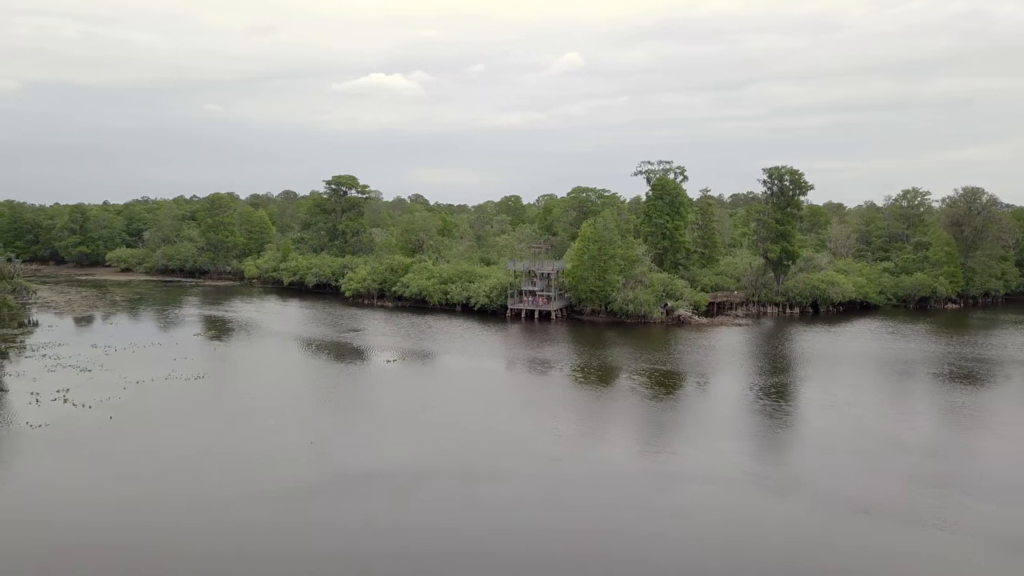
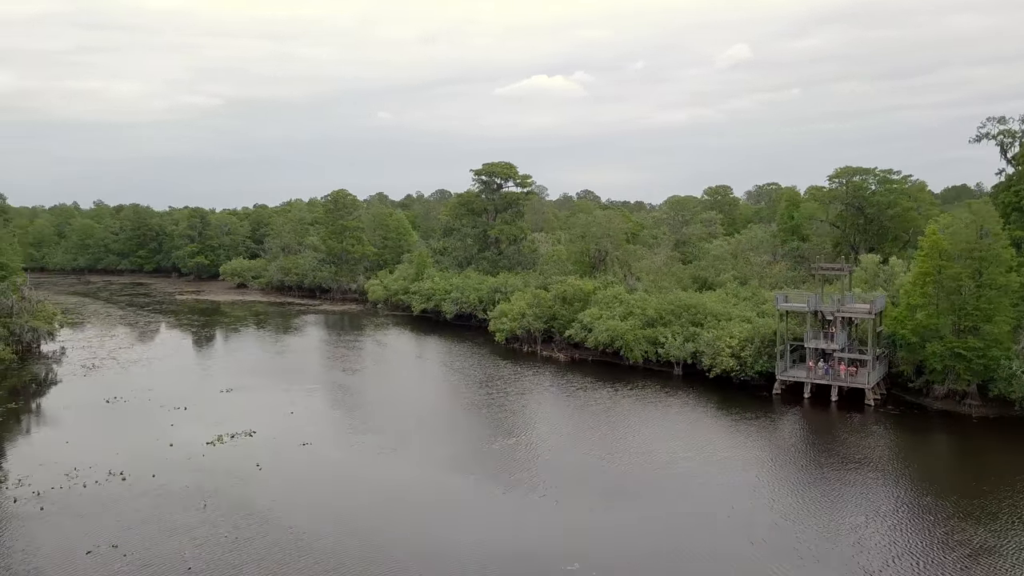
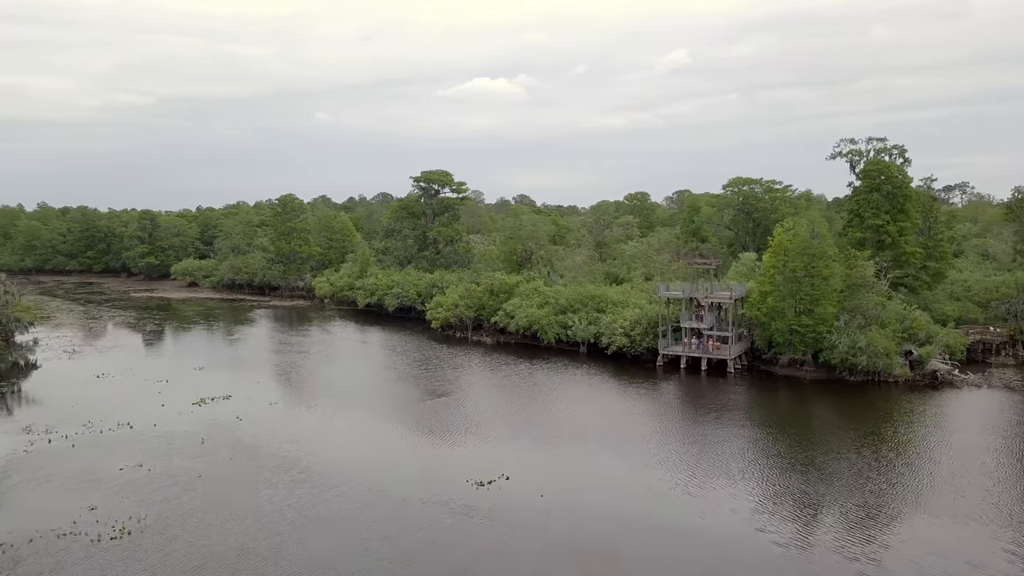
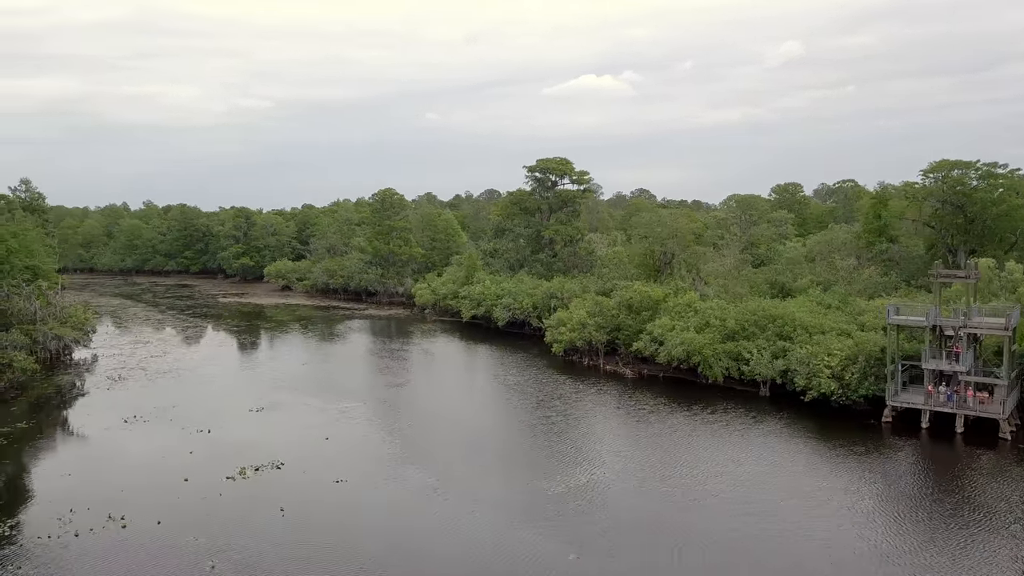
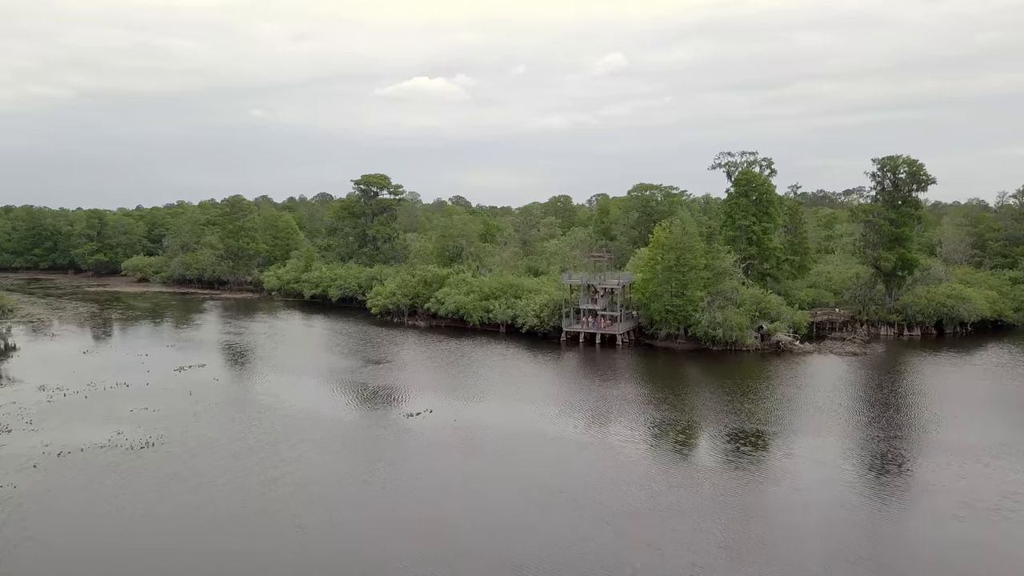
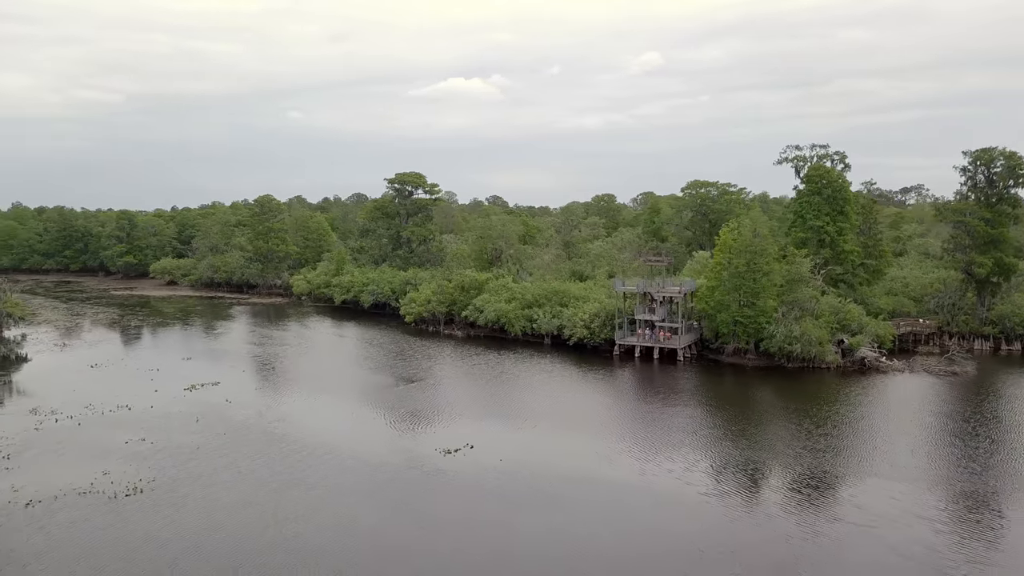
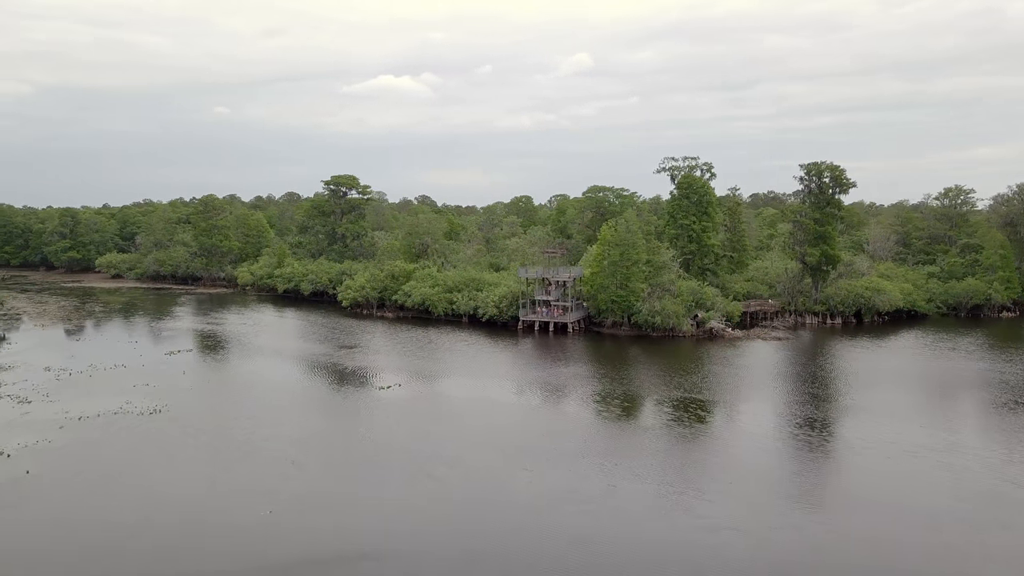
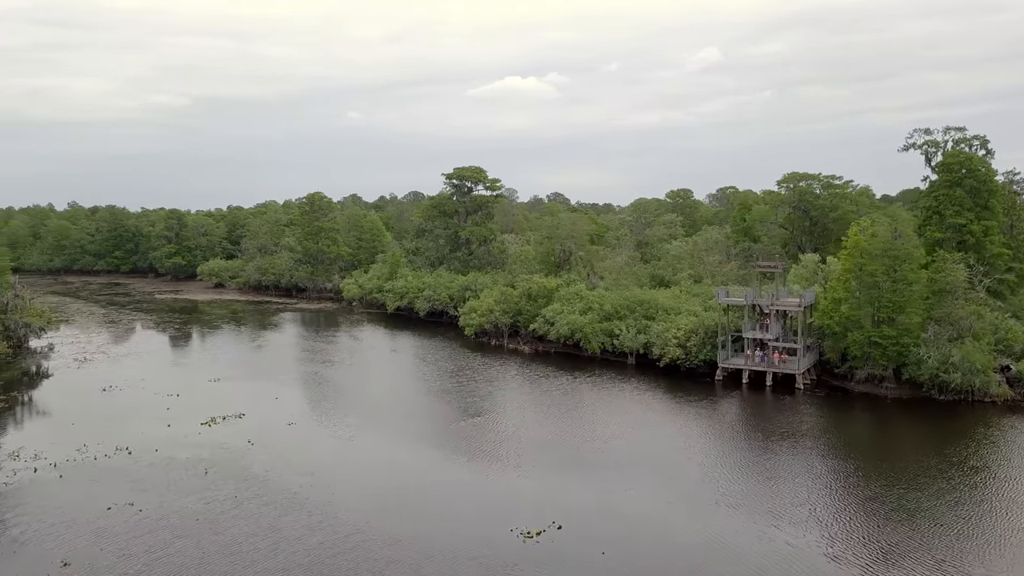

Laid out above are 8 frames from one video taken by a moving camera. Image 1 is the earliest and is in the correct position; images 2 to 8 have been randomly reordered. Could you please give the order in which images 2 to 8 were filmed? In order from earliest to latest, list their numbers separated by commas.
7, 5, 6, 3, 8, 2, 4
